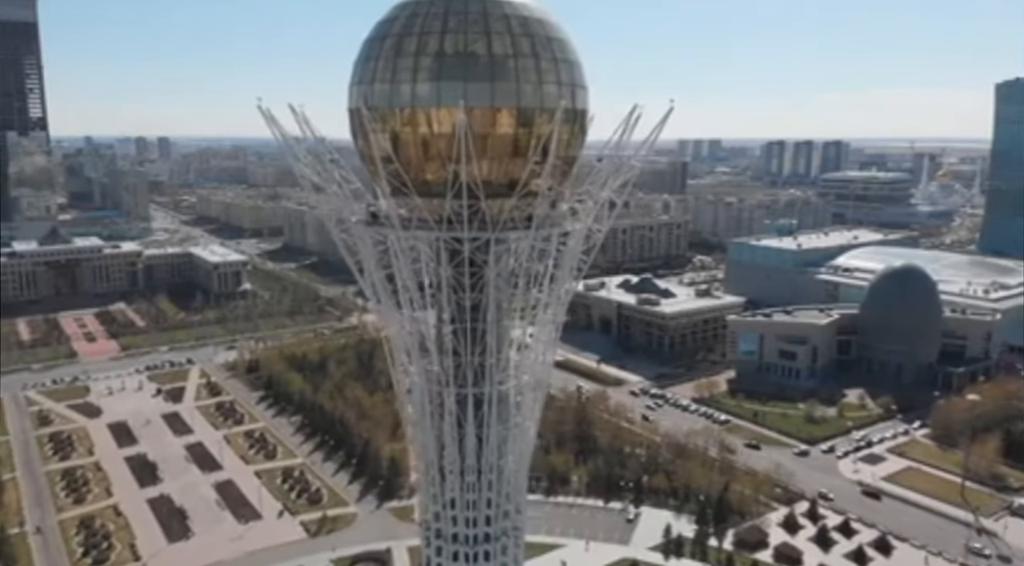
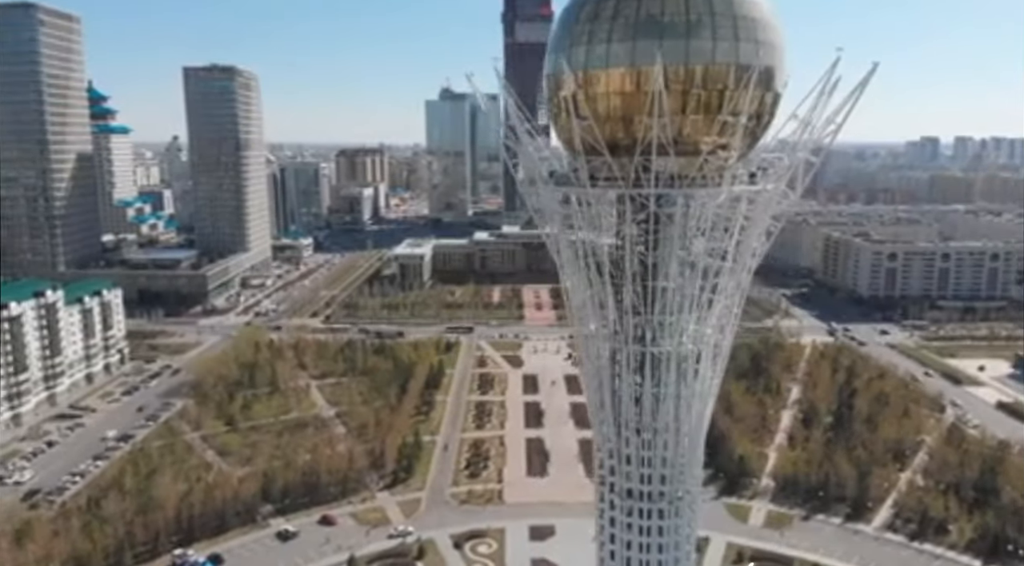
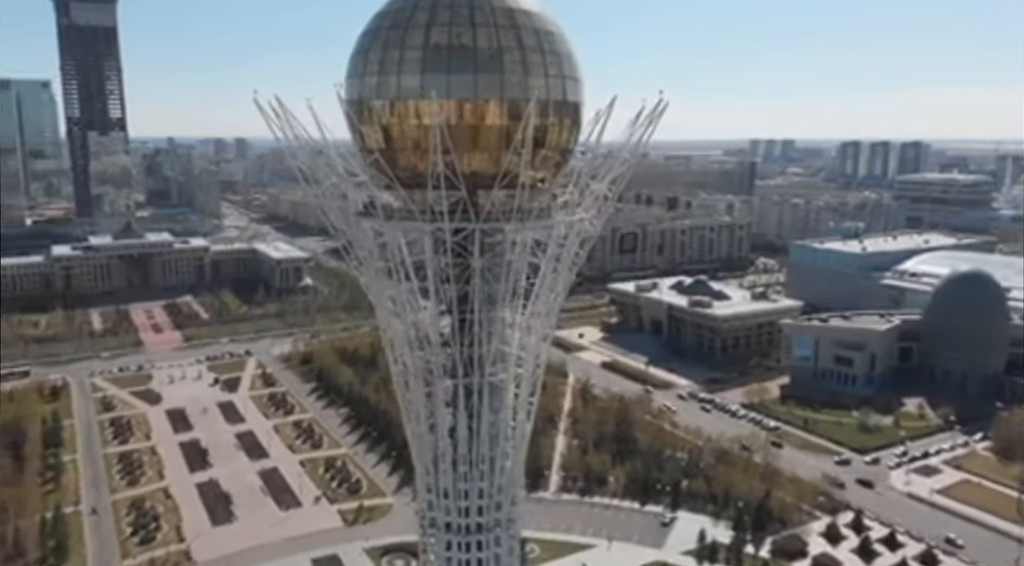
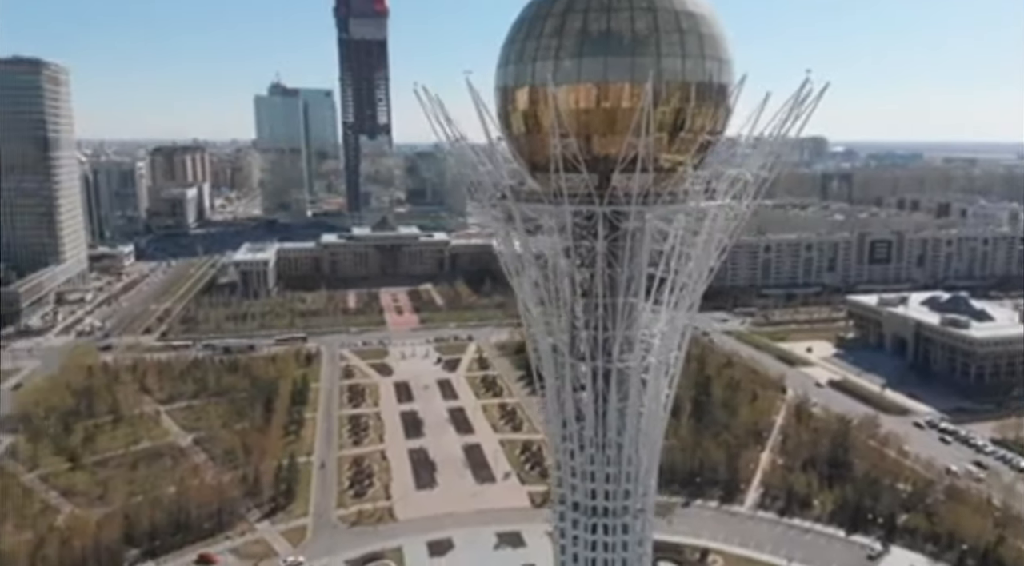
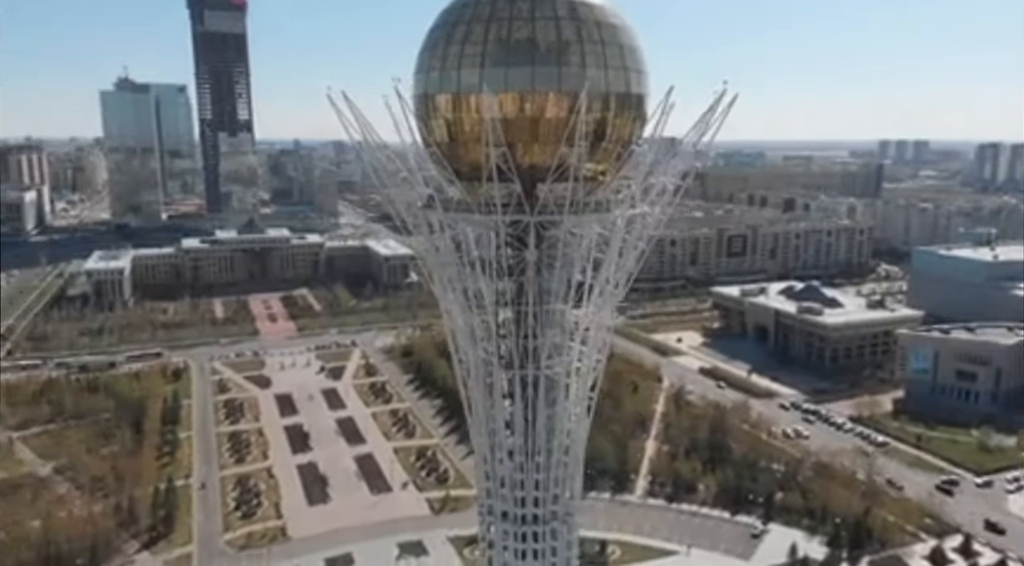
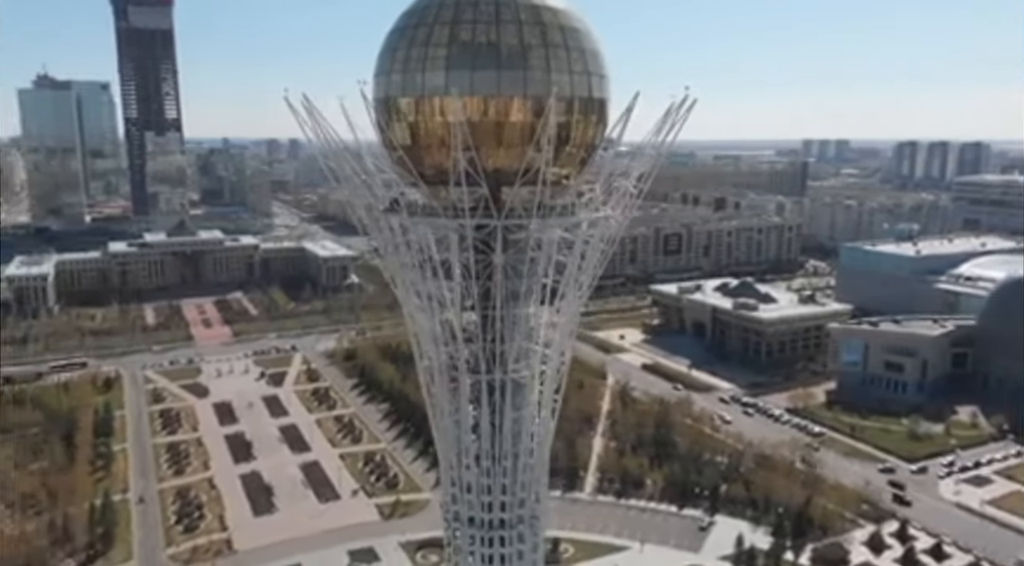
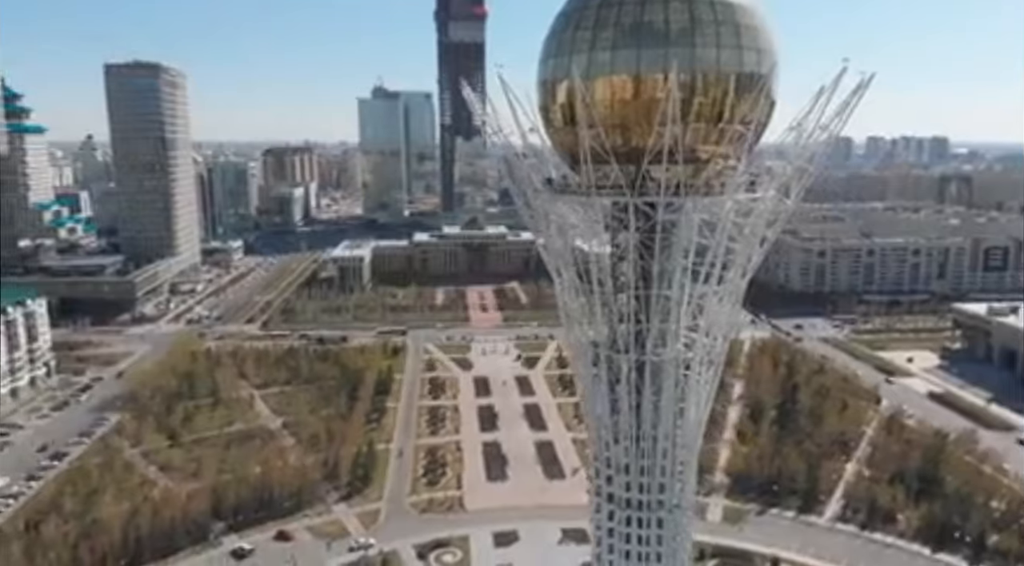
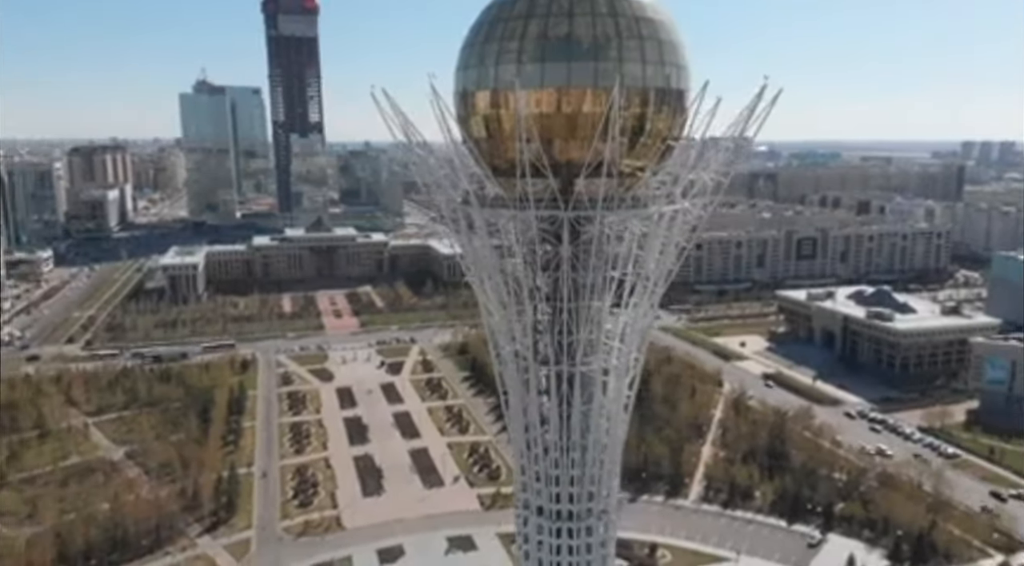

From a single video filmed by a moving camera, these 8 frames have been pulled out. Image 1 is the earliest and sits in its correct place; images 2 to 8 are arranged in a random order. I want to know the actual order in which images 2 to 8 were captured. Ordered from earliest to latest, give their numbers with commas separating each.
3, 6, 5, 8, 4, 7, 2
